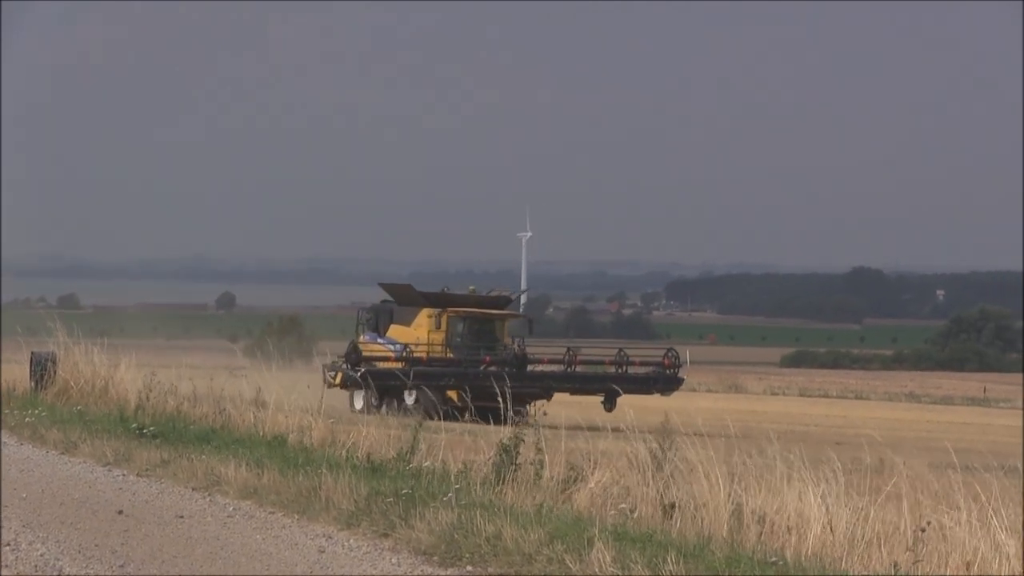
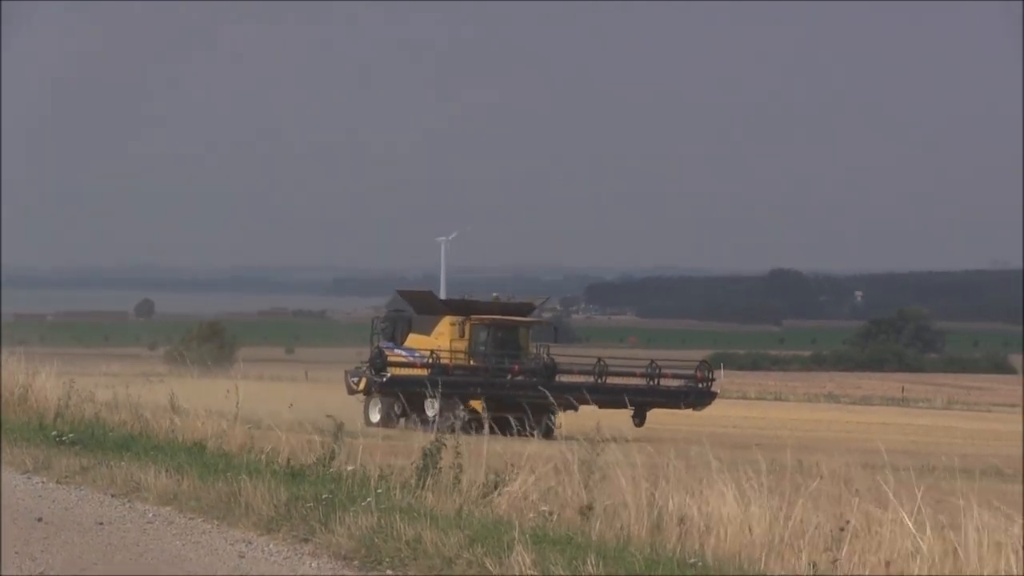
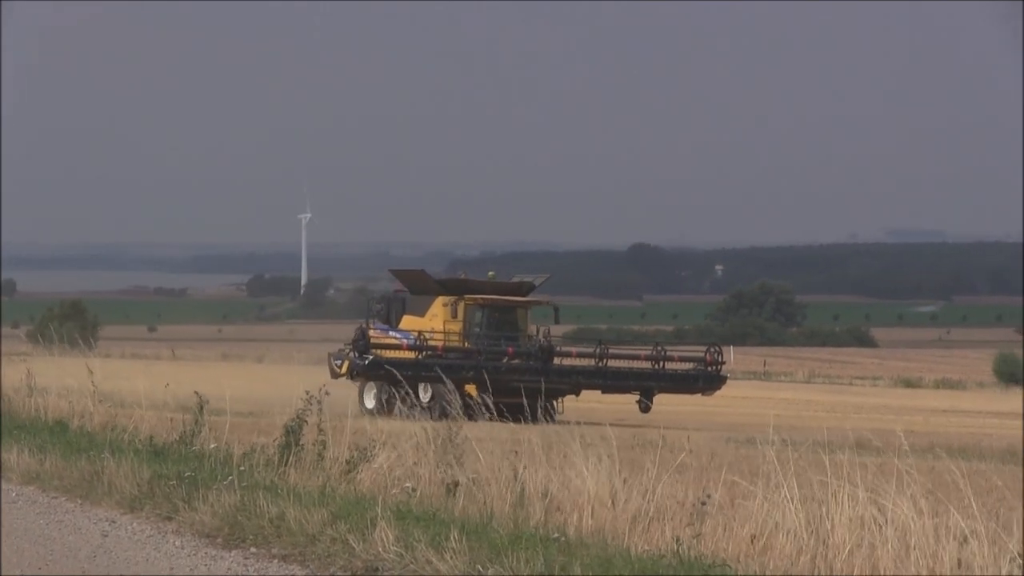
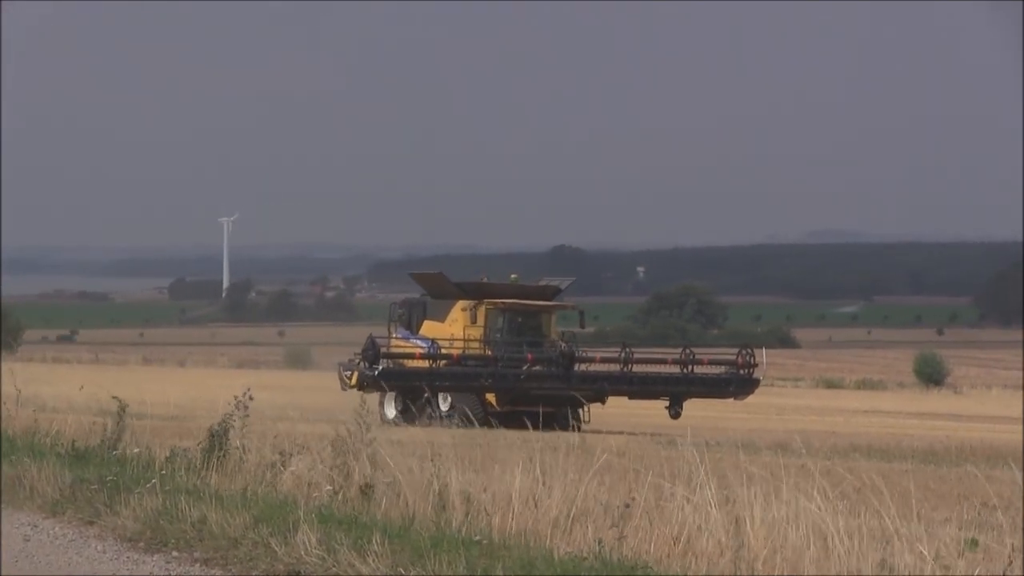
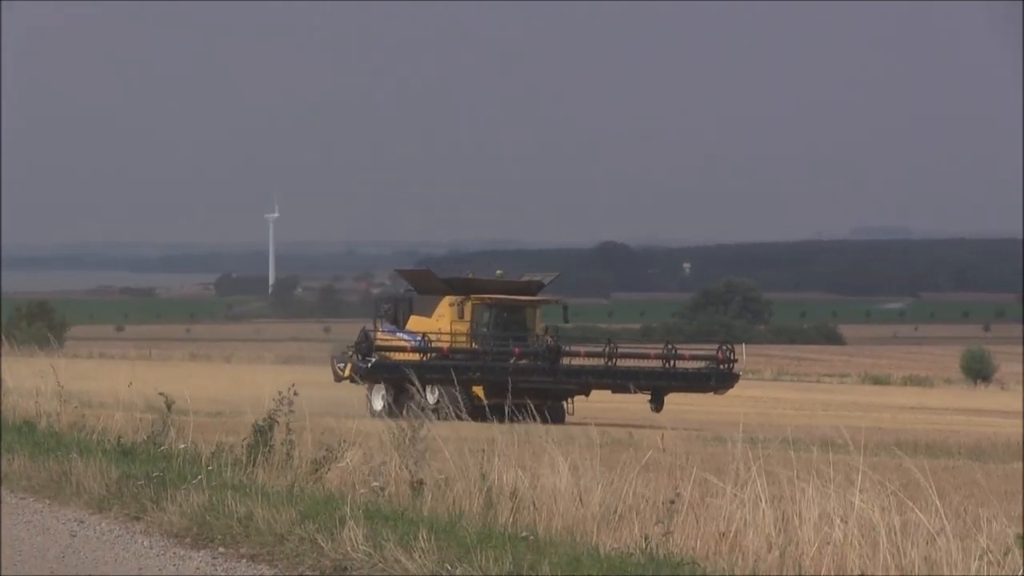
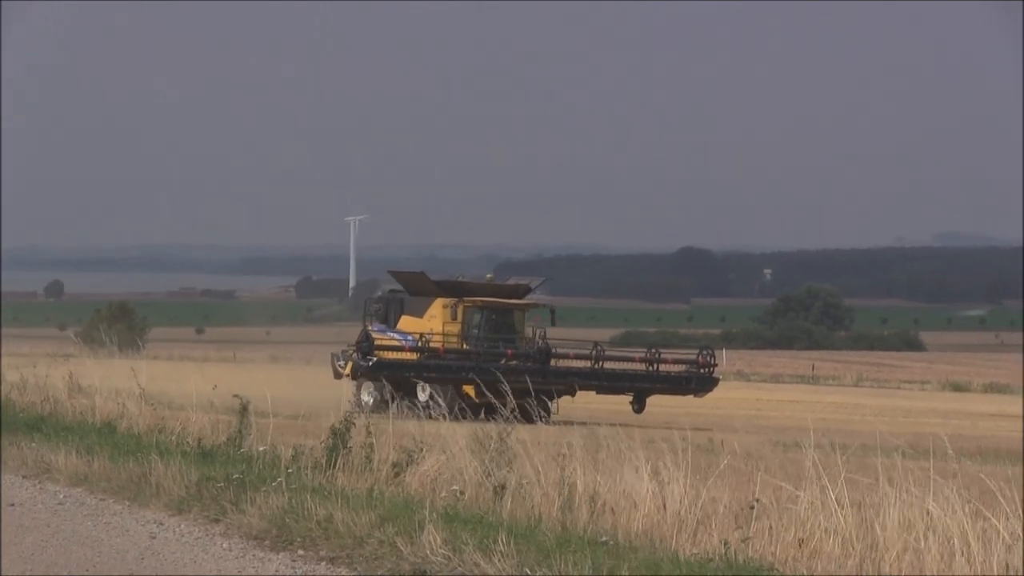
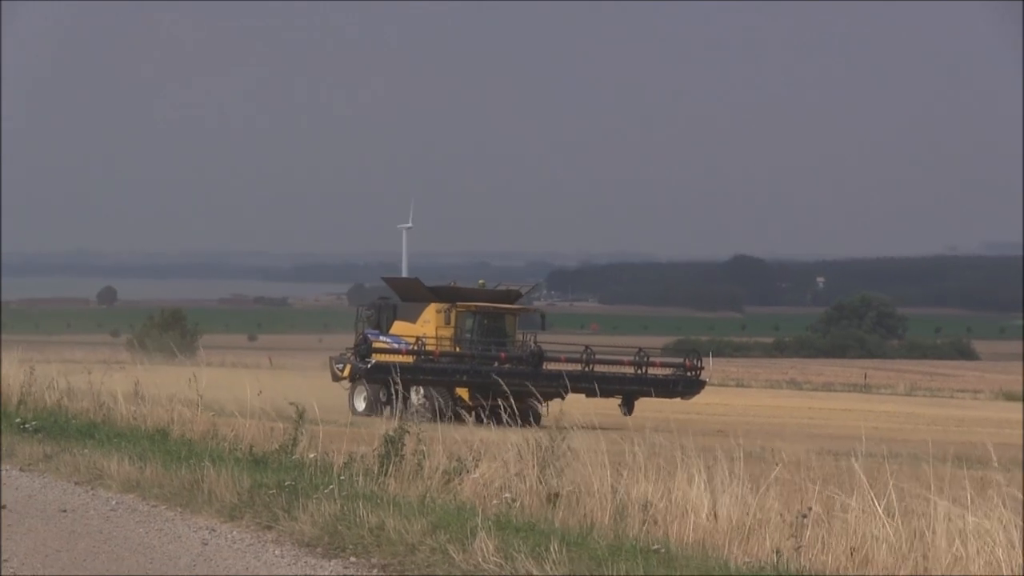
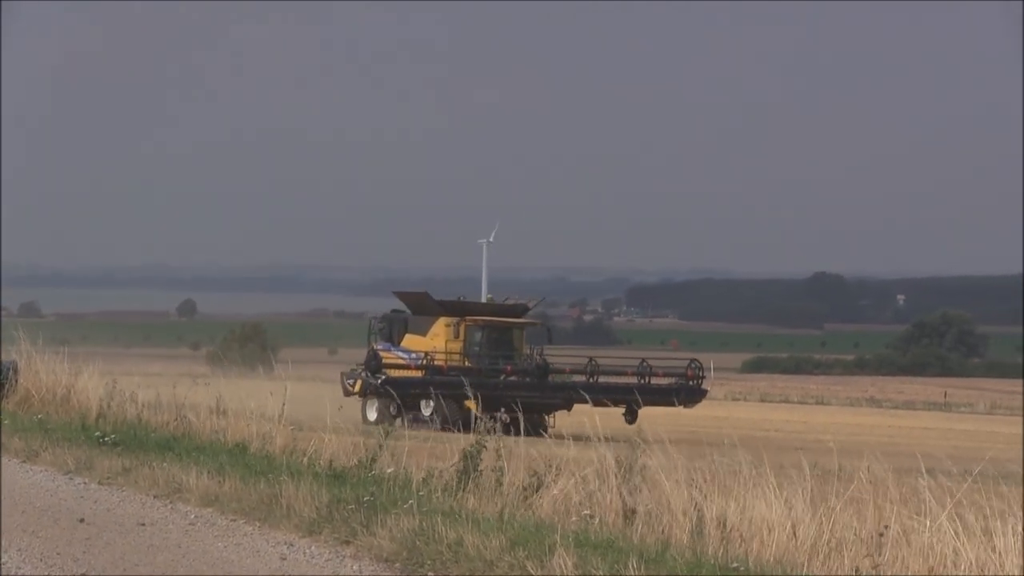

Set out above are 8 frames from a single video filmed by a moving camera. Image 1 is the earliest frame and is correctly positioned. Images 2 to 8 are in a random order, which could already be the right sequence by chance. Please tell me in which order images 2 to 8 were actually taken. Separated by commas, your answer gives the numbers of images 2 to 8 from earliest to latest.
8, 2, 7, 6, 3, 5, 4
